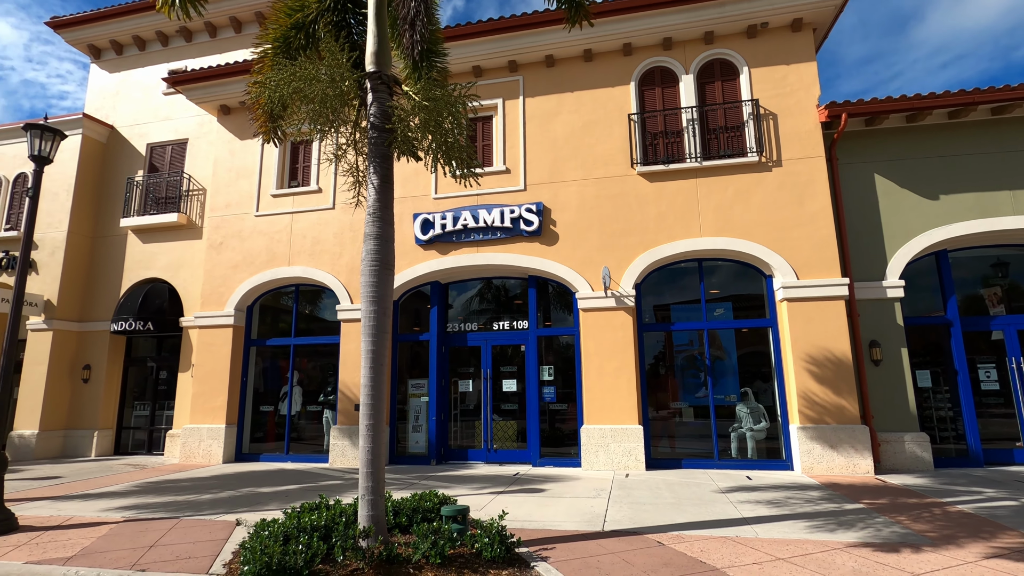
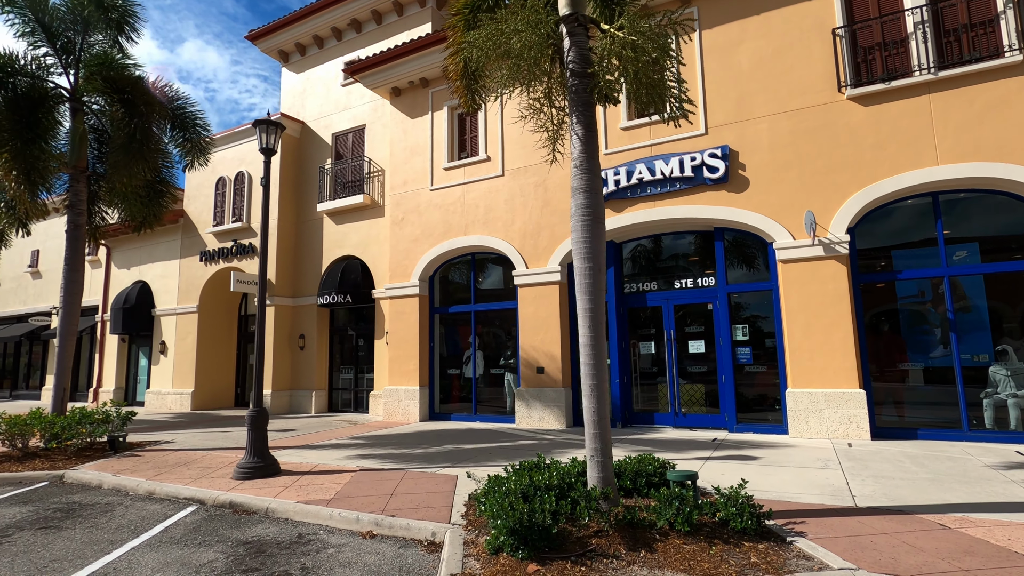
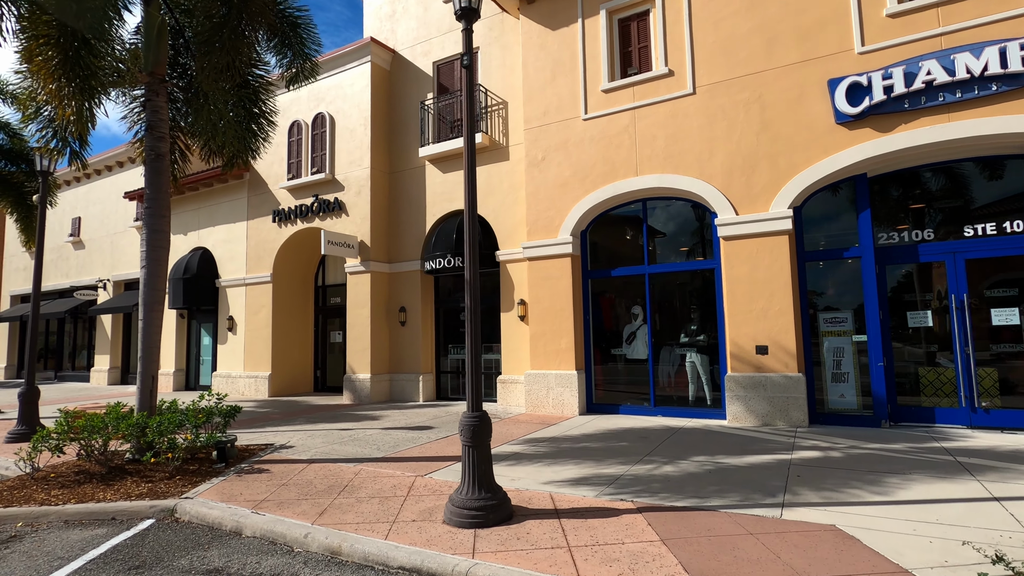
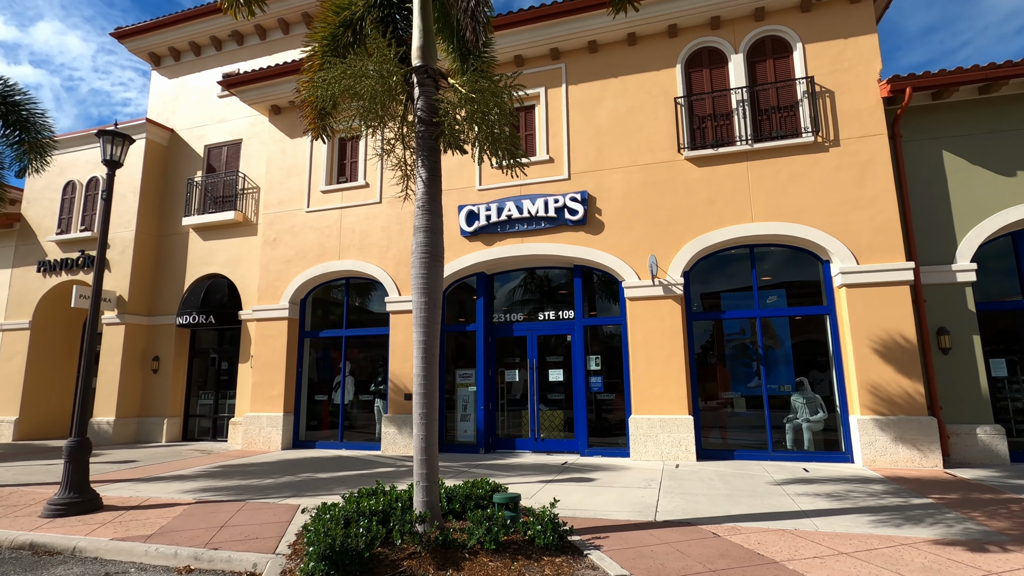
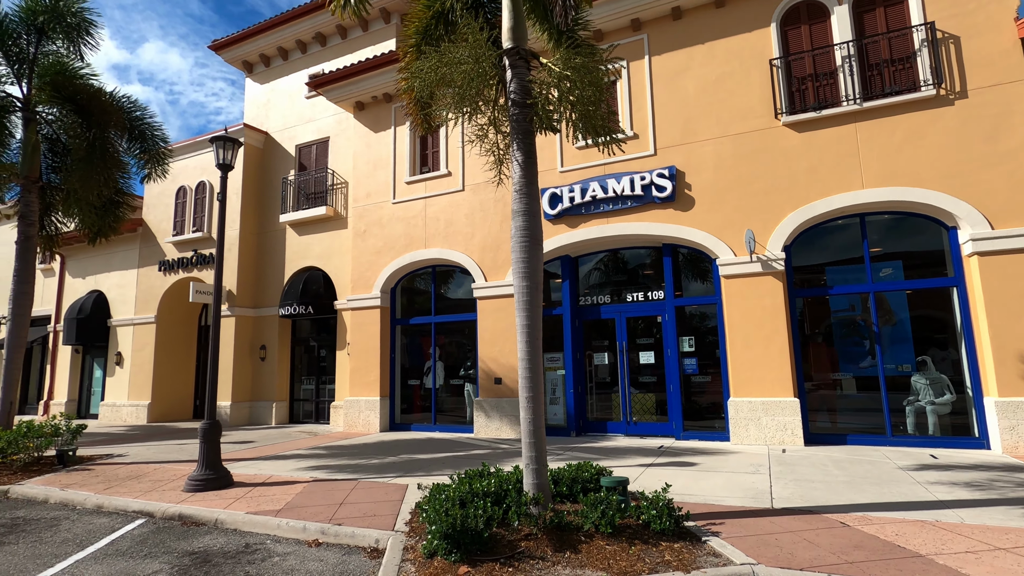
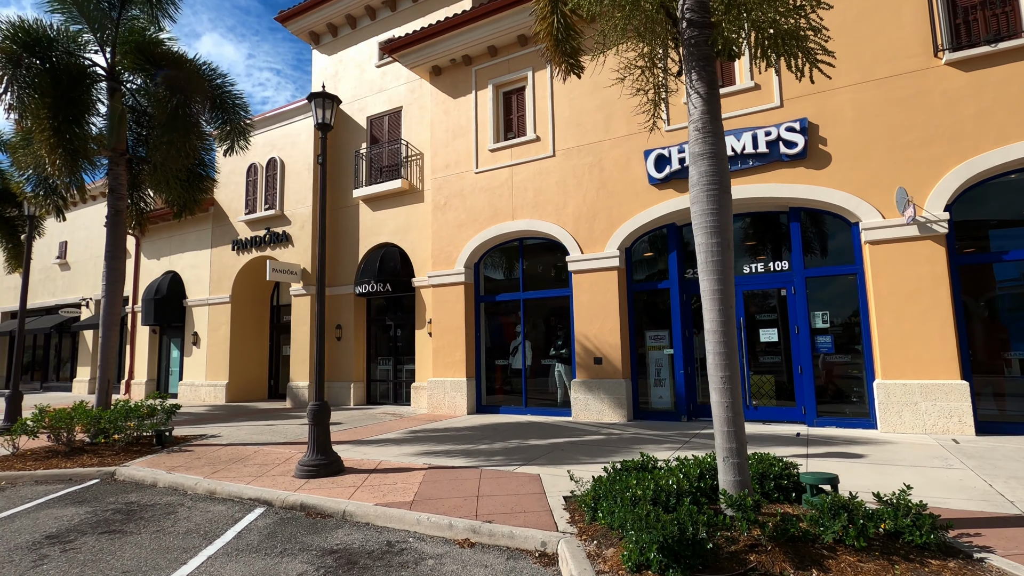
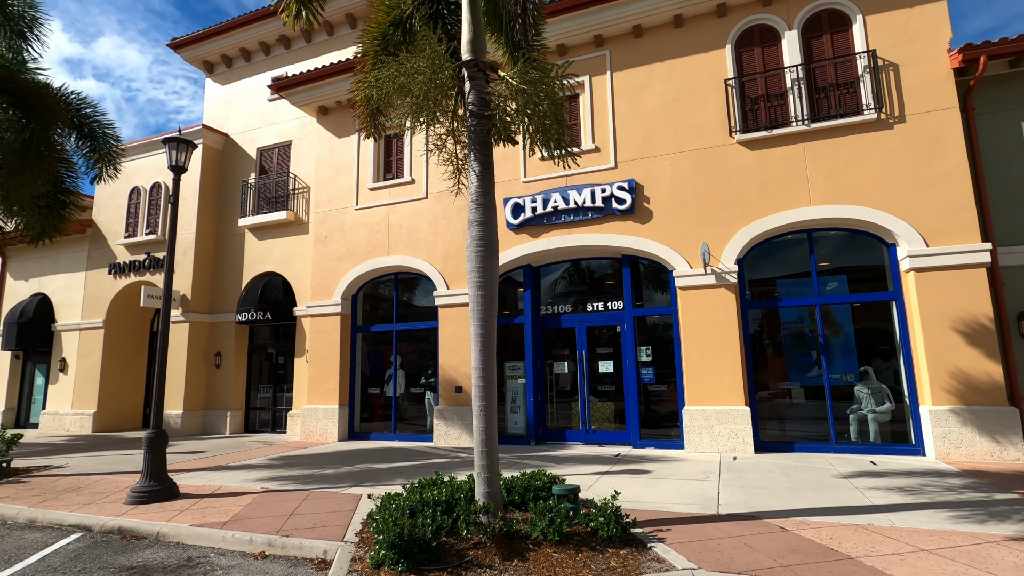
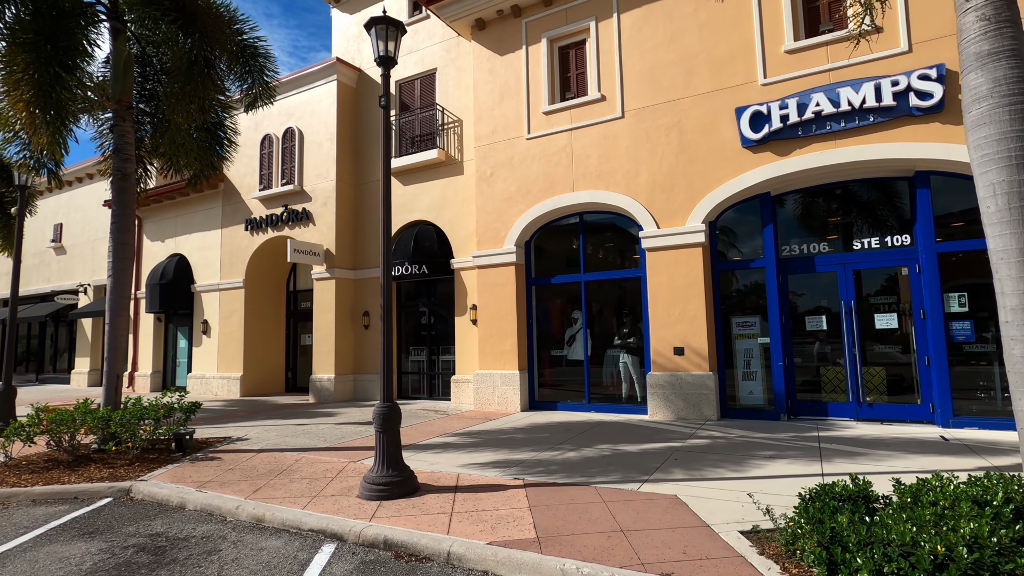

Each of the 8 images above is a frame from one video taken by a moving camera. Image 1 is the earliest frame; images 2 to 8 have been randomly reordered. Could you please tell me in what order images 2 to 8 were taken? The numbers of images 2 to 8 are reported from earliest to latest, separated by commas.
4, 7, 5, 2, 6, 8, 3
